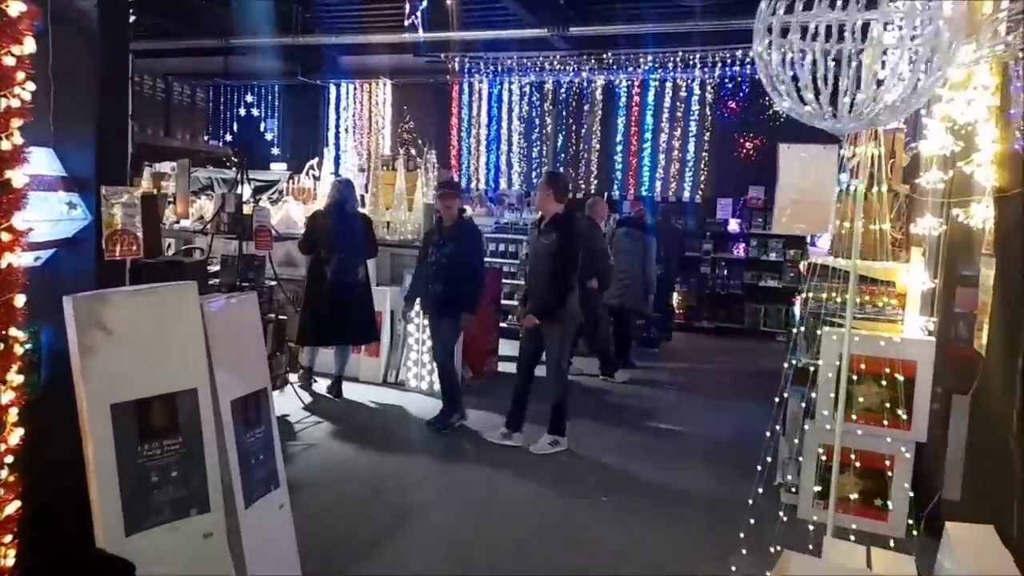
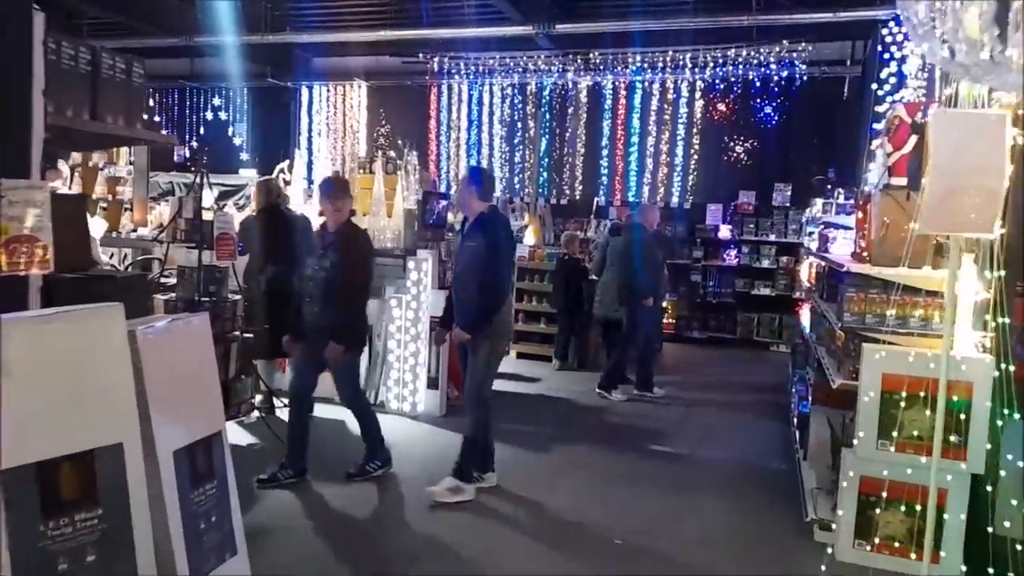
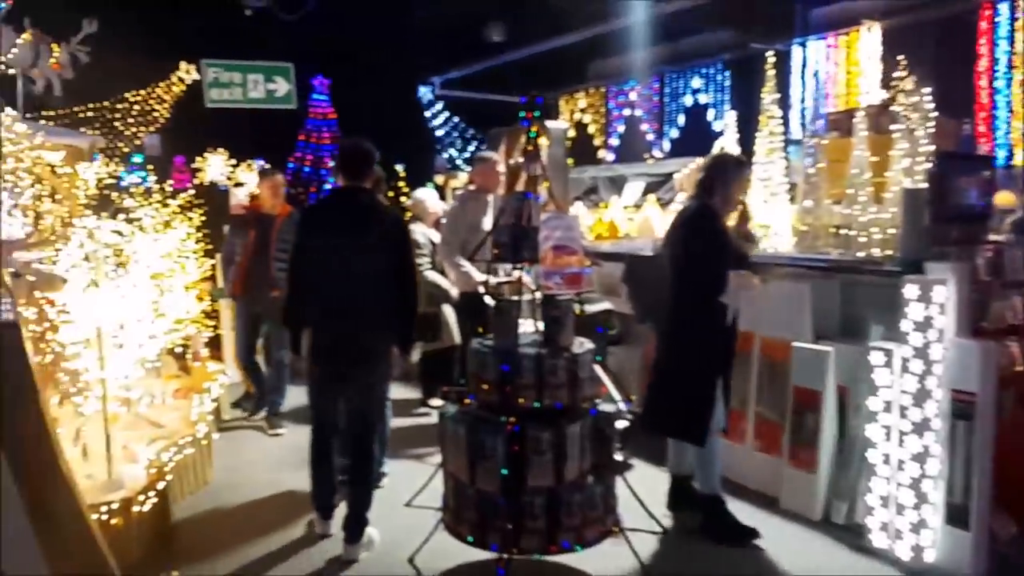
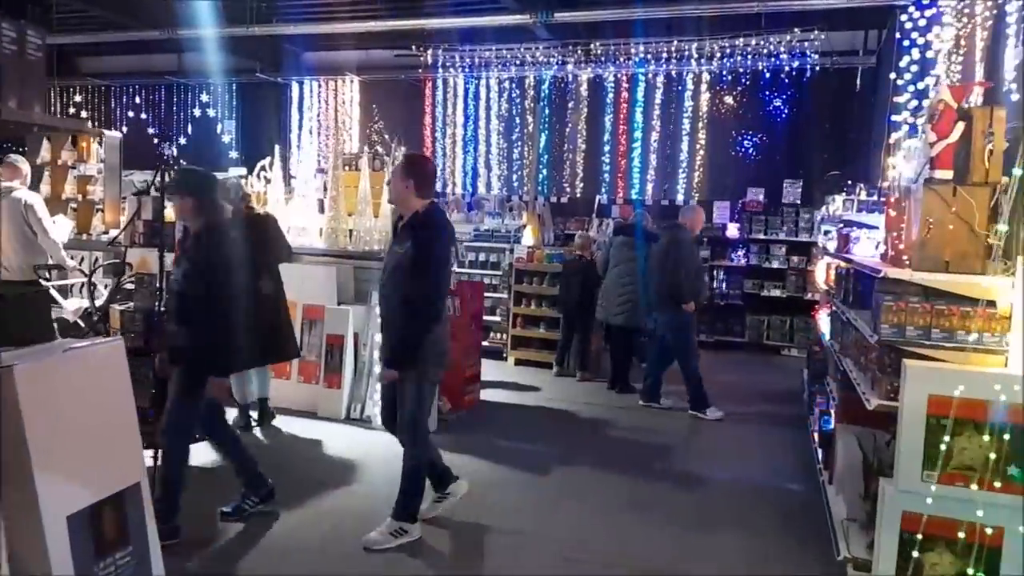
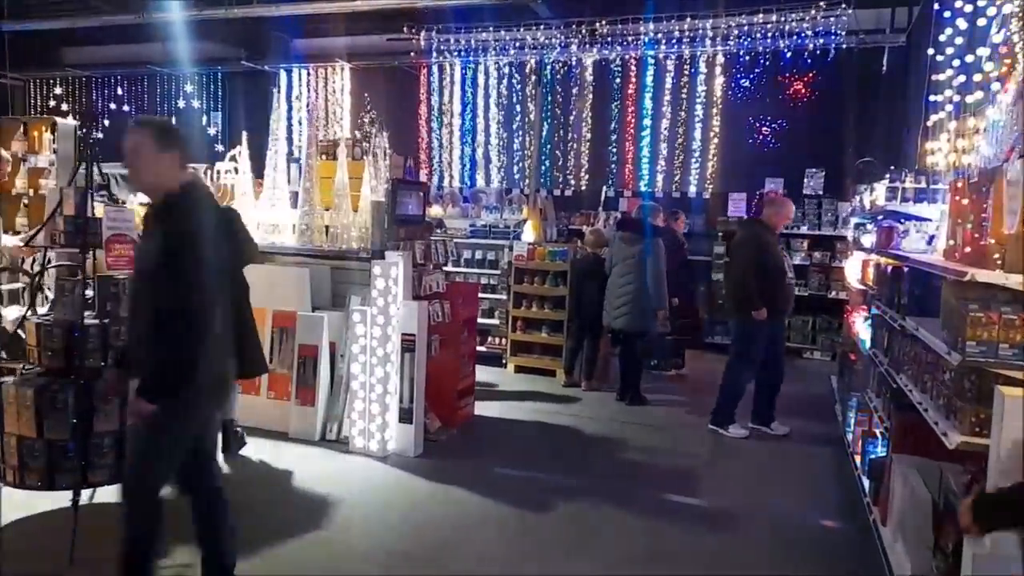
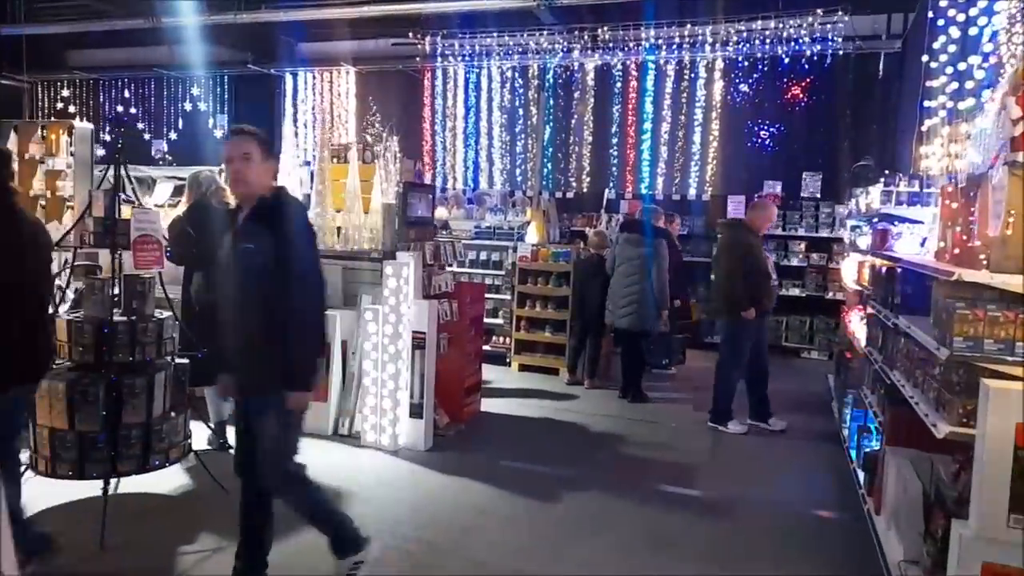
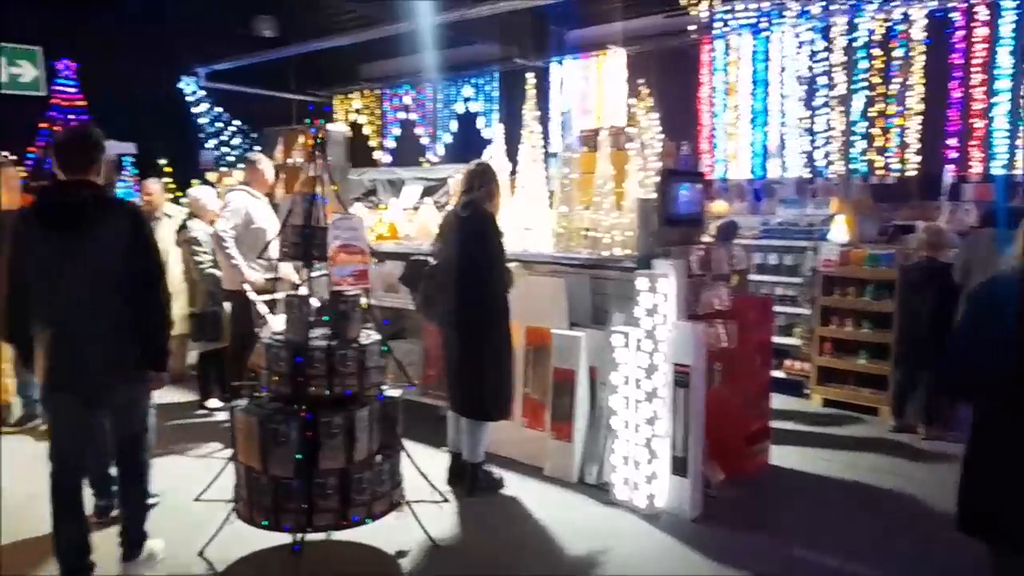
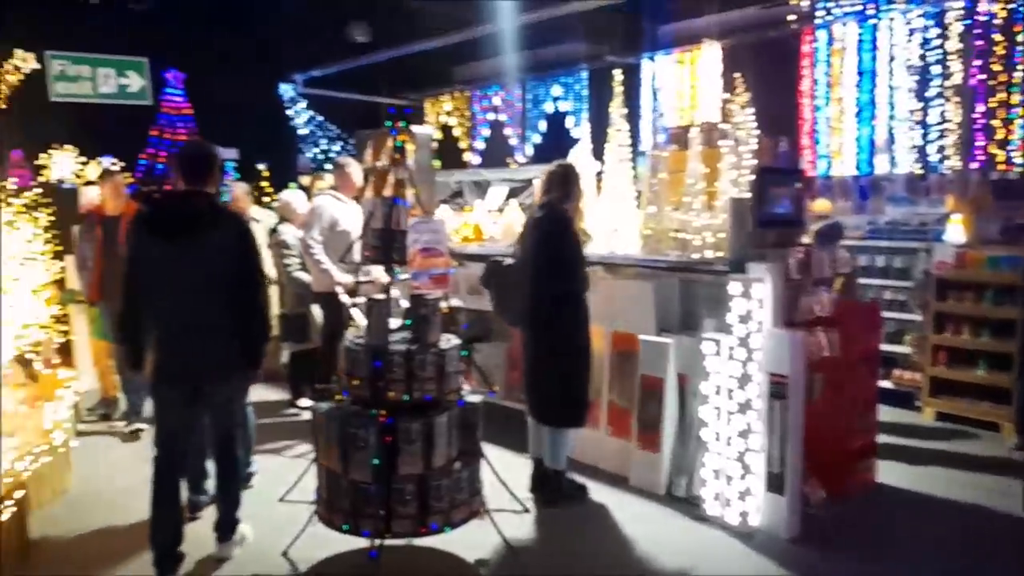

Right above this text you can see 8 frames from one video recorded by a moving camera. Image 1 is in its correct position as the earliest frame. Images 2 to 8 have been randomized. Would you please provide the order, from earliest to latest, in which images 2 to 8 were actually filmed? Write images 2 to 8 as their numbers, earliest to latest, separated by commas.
2, 4, 6, 5, 7, 8, 3
